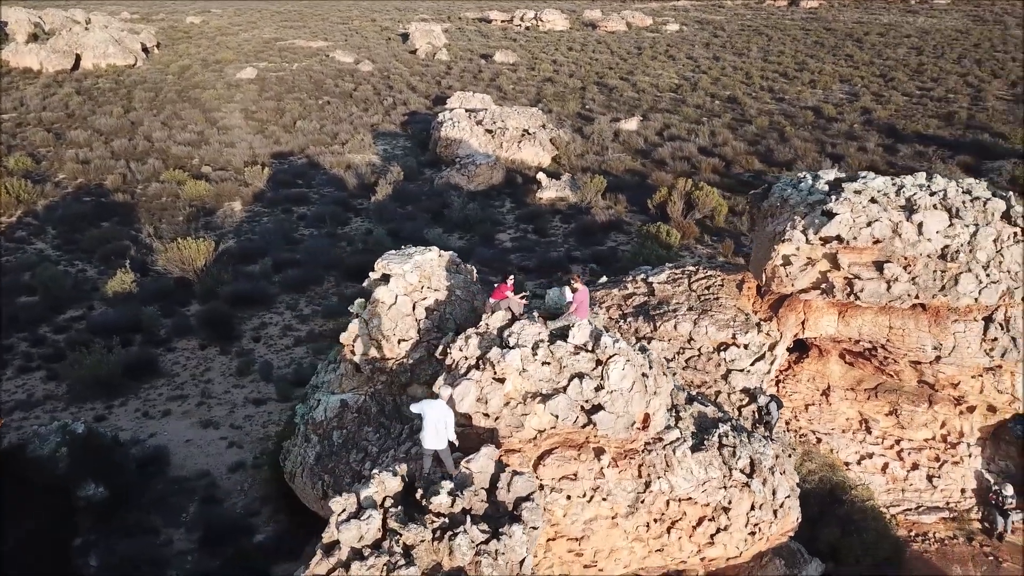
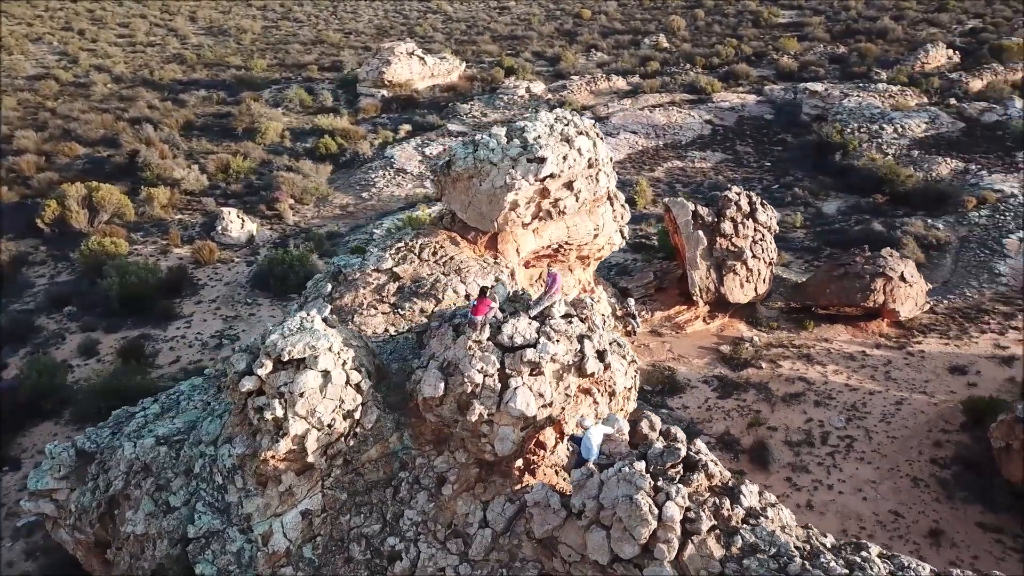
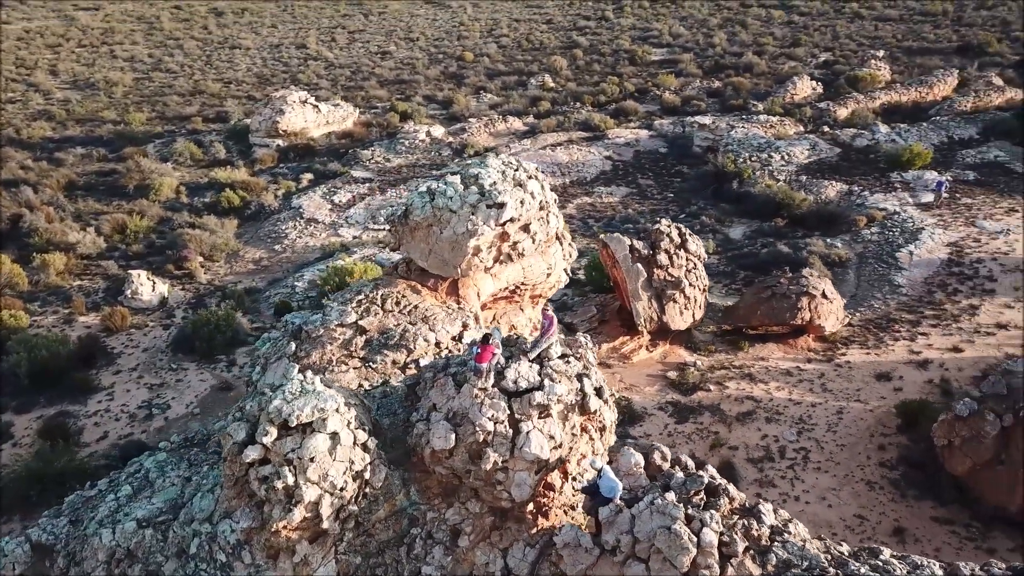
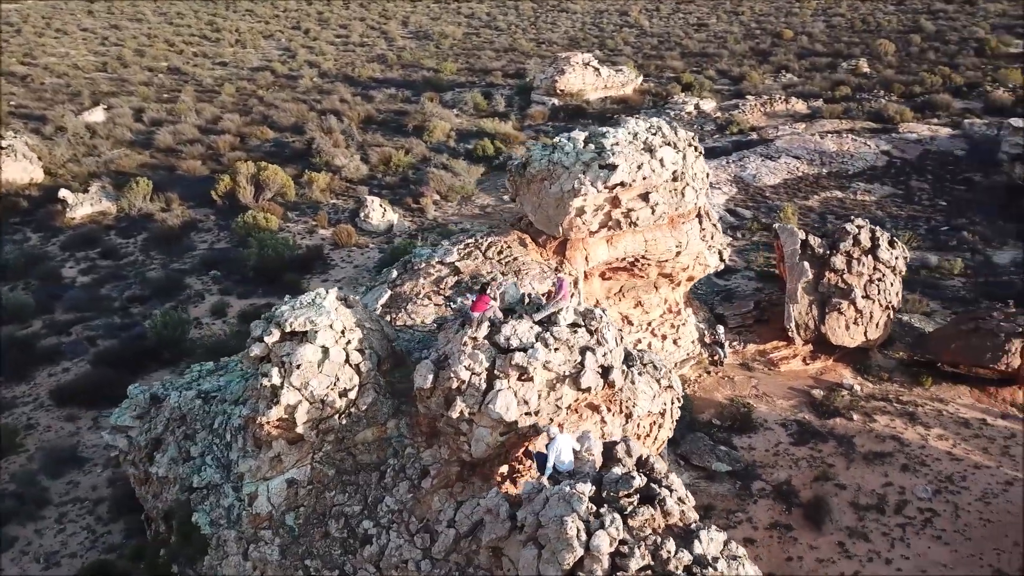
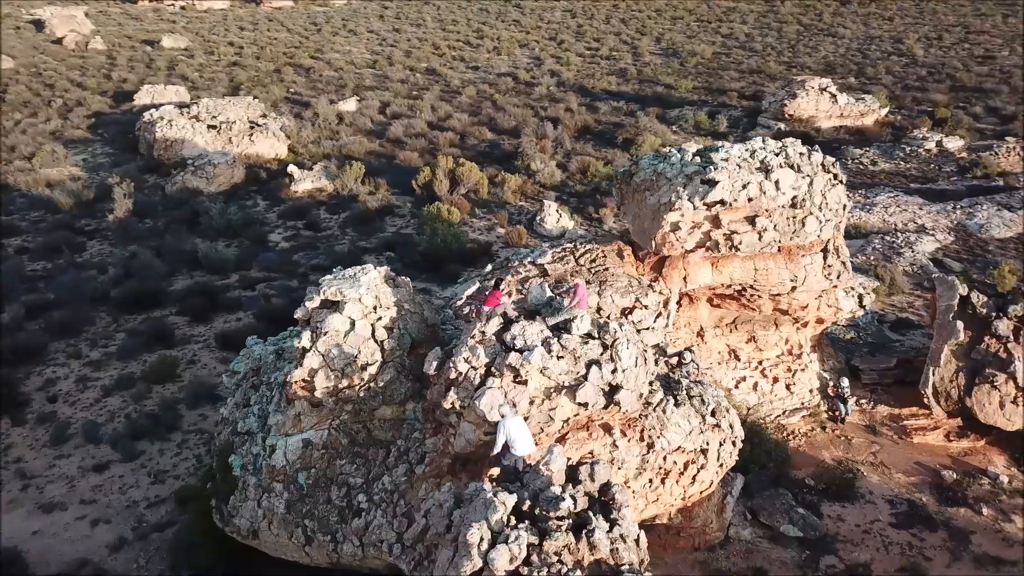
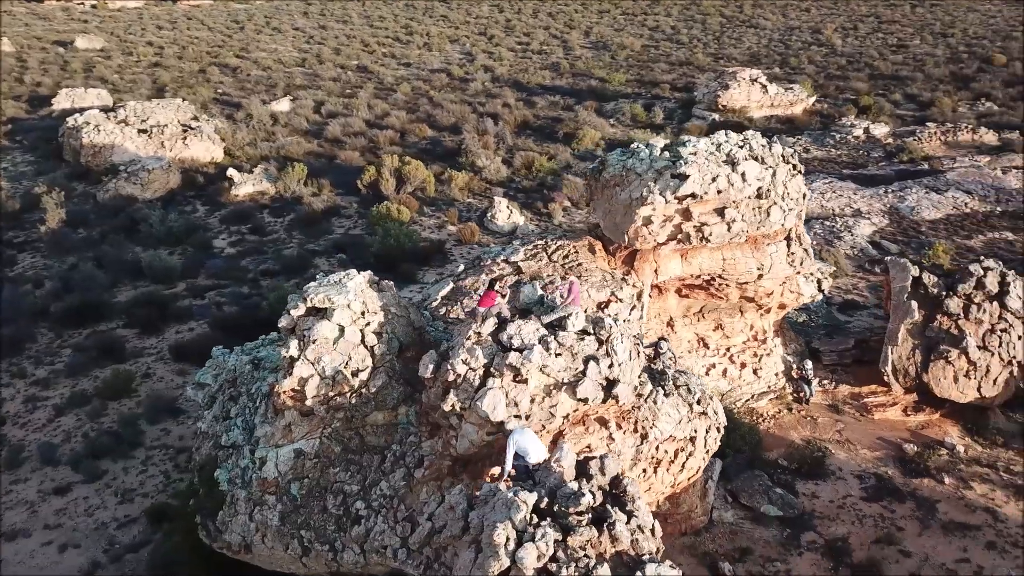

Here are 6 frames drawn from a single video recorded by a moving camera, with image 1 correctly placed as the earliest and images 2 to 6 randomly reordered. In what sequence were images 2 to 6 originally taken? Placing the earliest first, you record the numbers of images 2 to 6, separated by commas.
5, 6, 4, 2, 3
